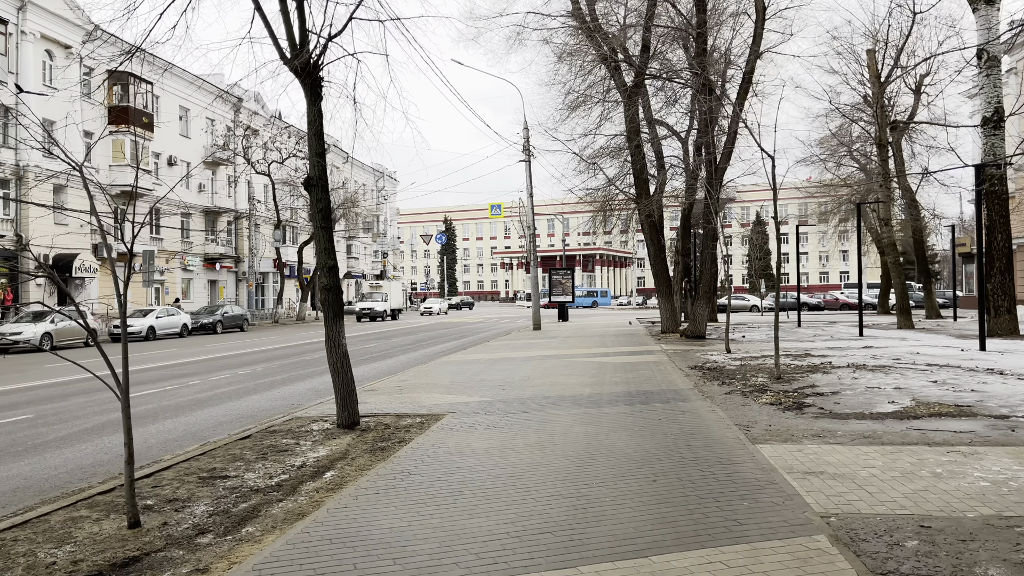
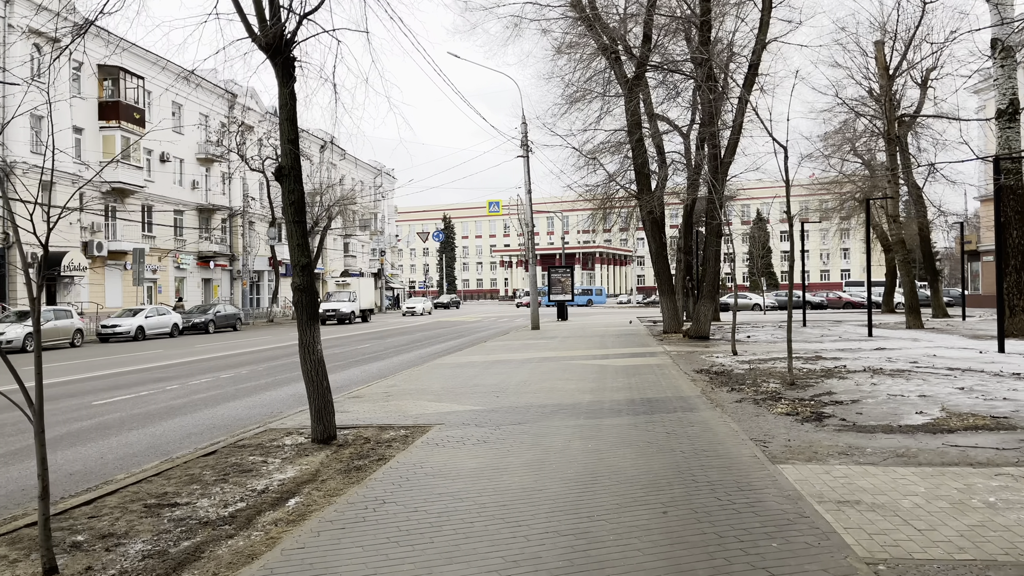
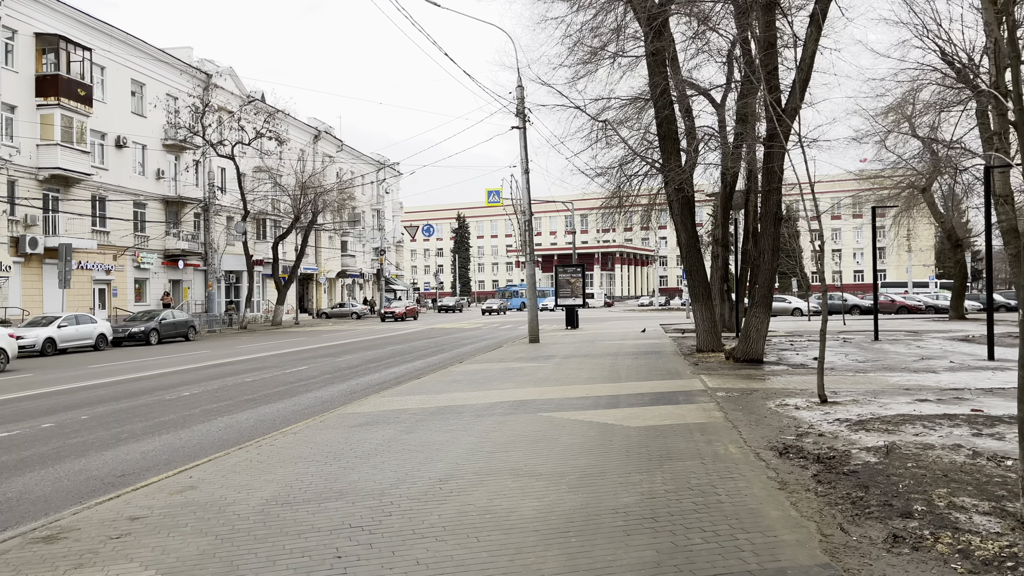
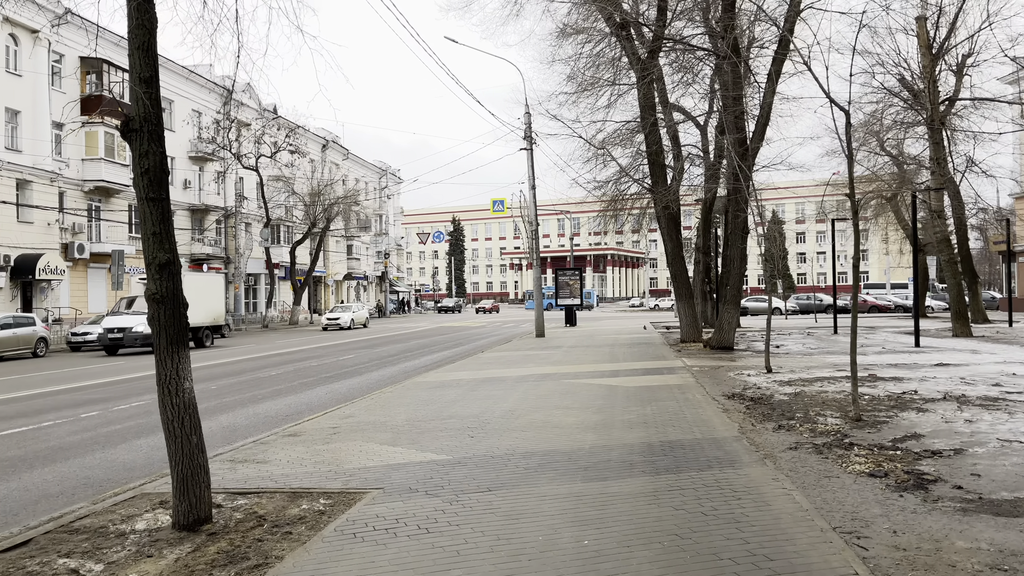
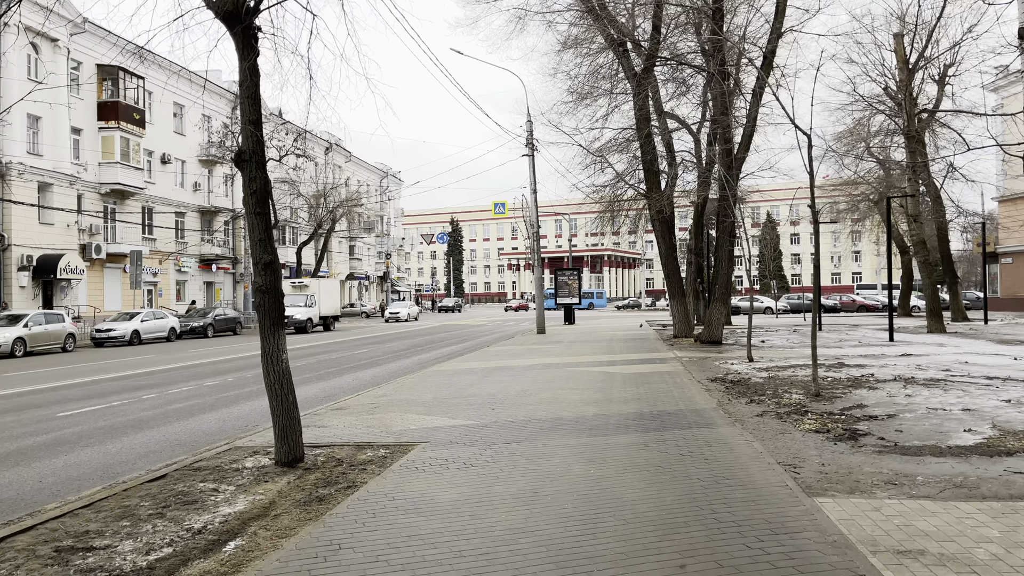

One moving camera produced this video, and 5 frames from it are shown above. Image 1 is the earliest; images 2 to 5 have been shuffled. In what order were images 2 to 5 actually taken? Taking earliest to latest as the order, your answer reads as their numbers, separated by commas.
2, 5, 4, 3
